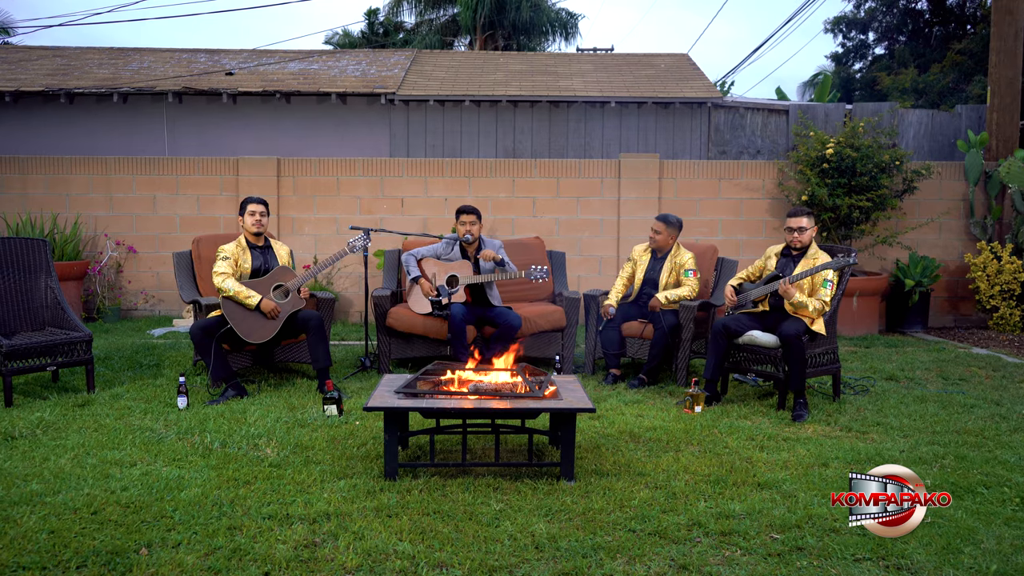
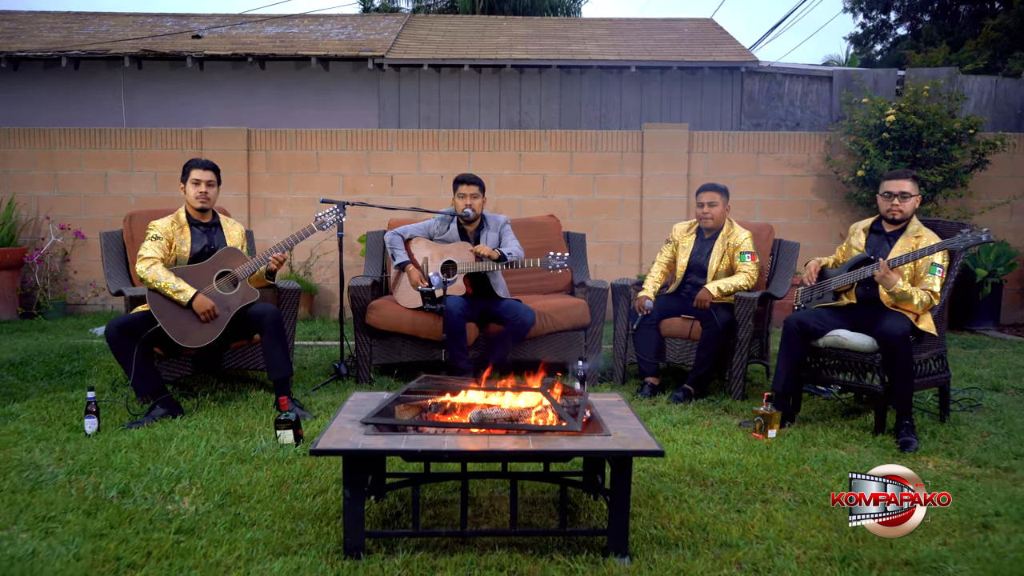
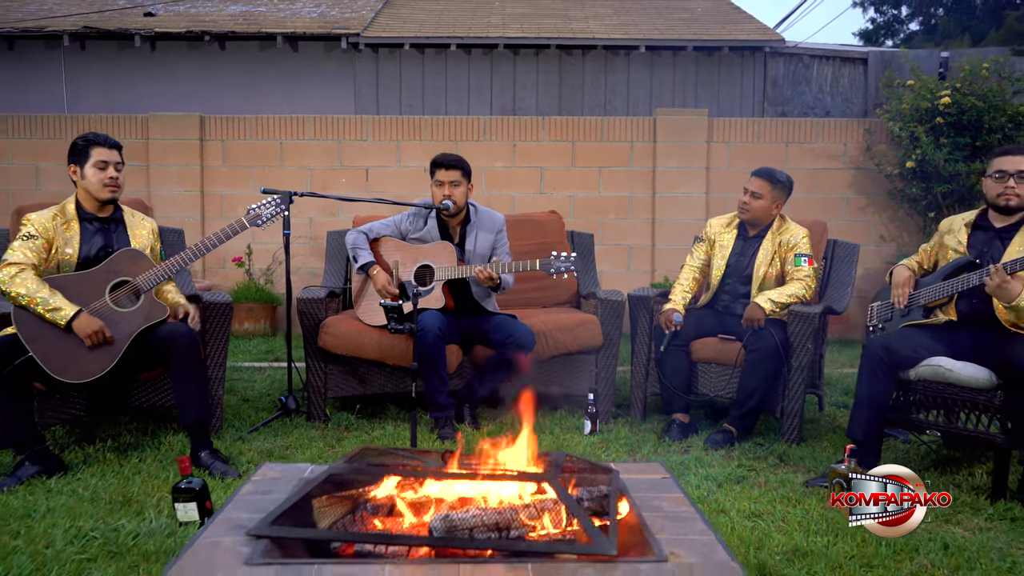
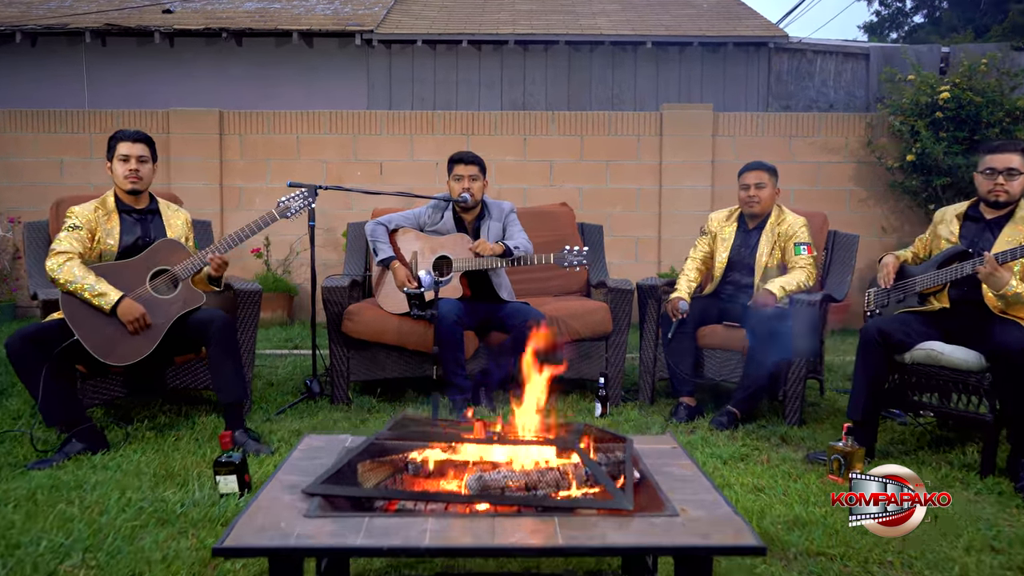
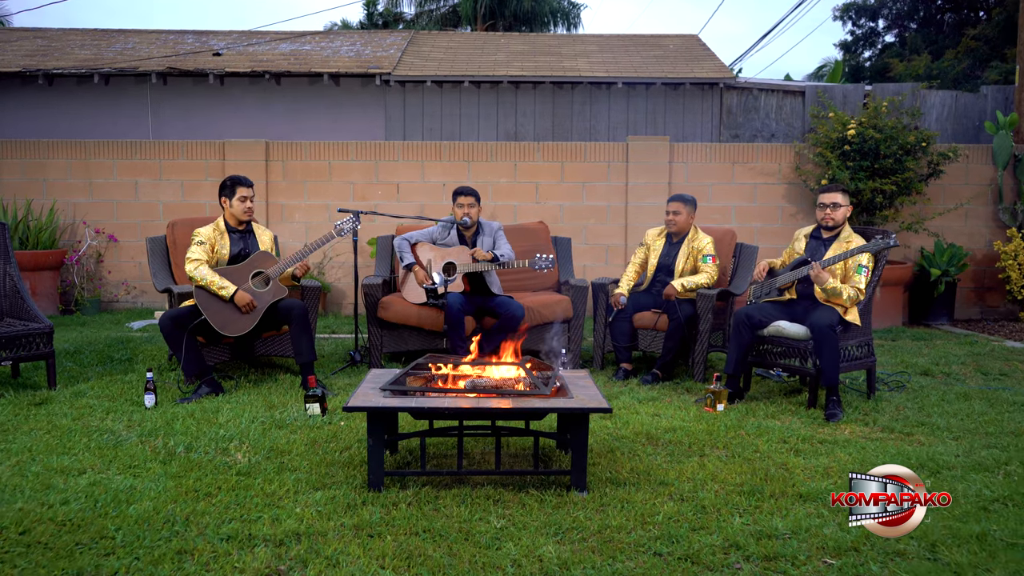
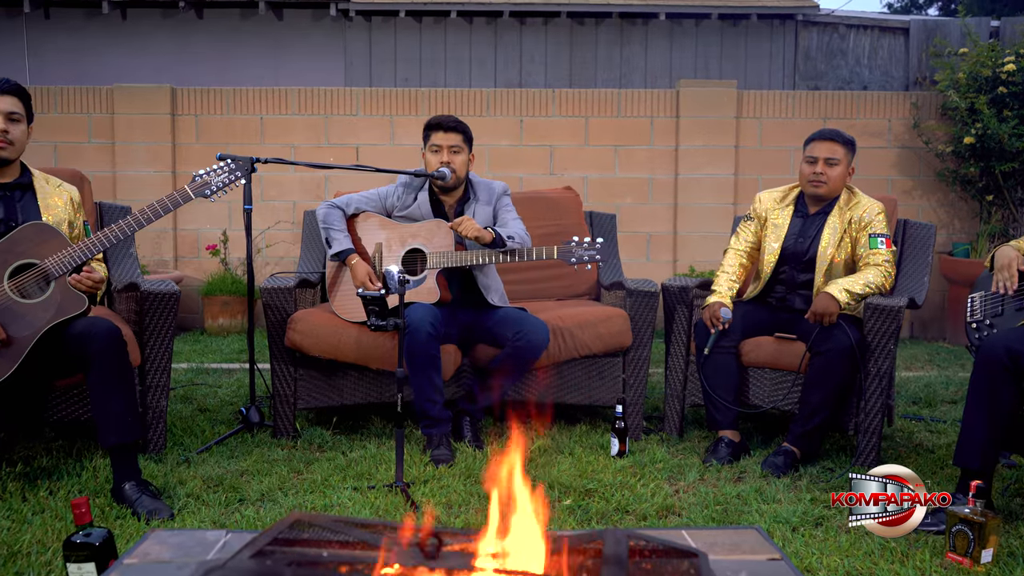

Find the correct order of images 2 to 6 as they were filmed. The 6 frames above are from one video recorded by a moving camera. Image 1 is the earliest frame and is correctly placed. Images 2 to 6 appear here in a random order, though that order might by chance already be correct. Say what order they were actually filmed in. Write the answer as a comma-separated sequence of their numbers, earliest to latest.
5, 2, 4, 6, 3
